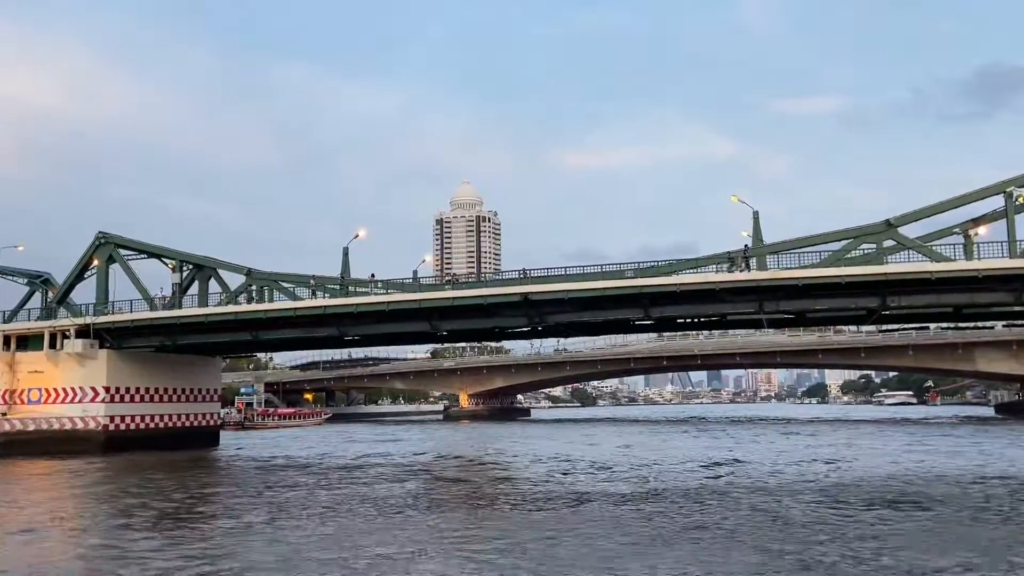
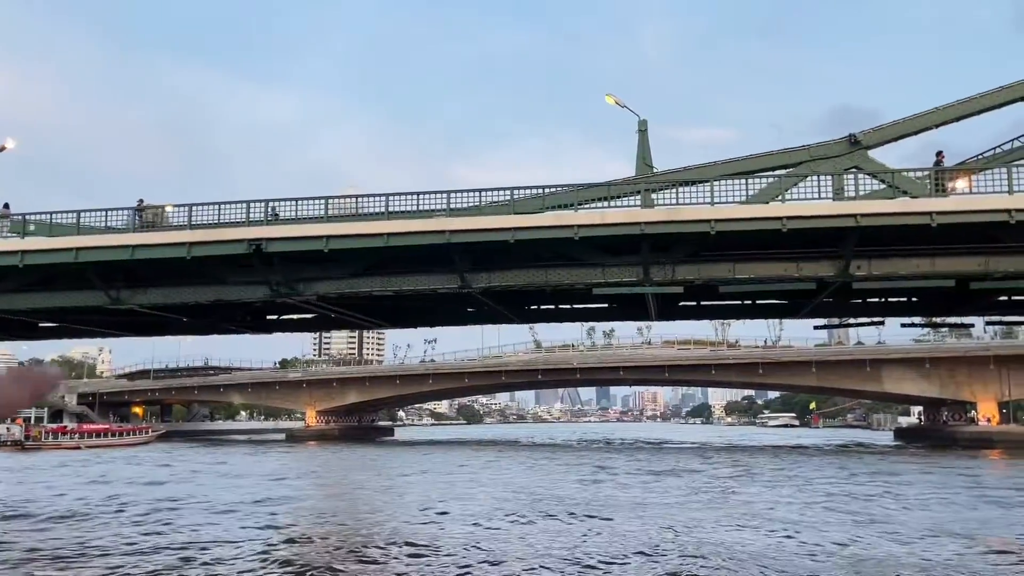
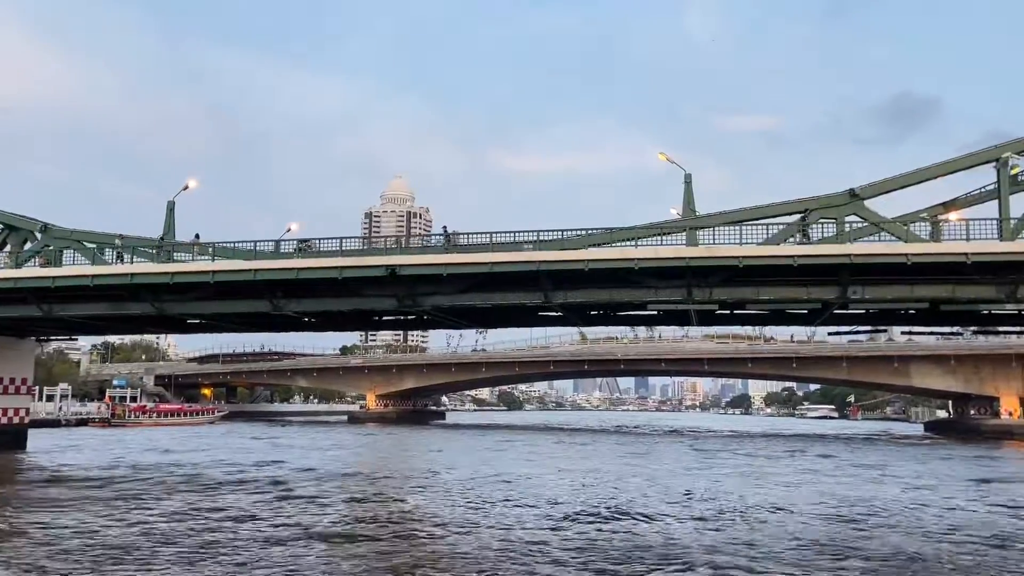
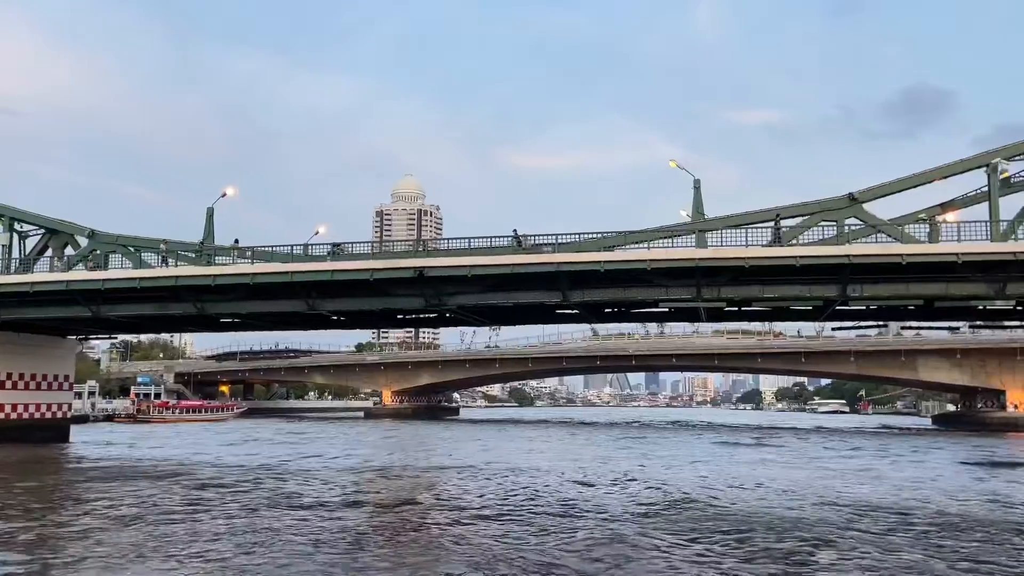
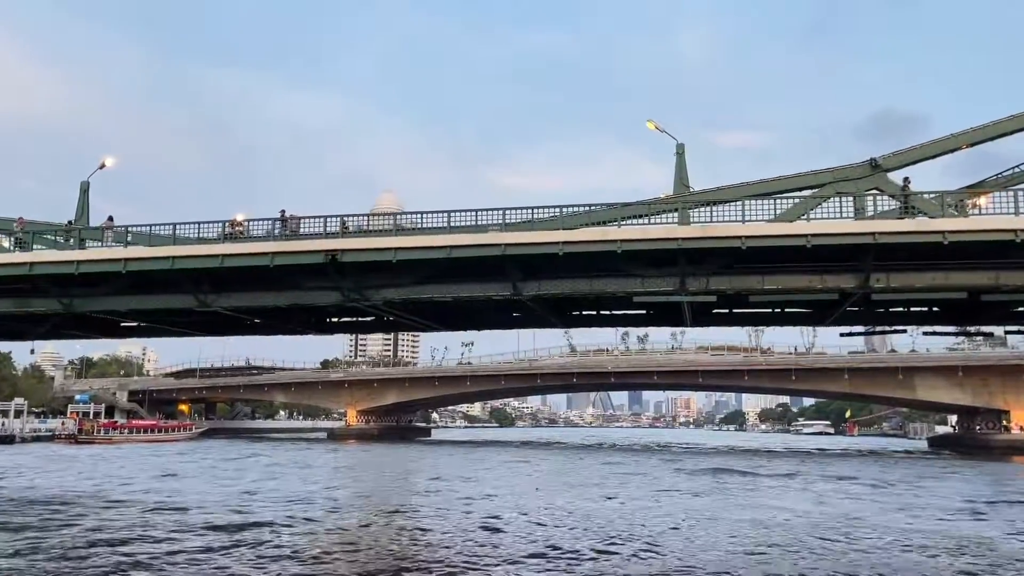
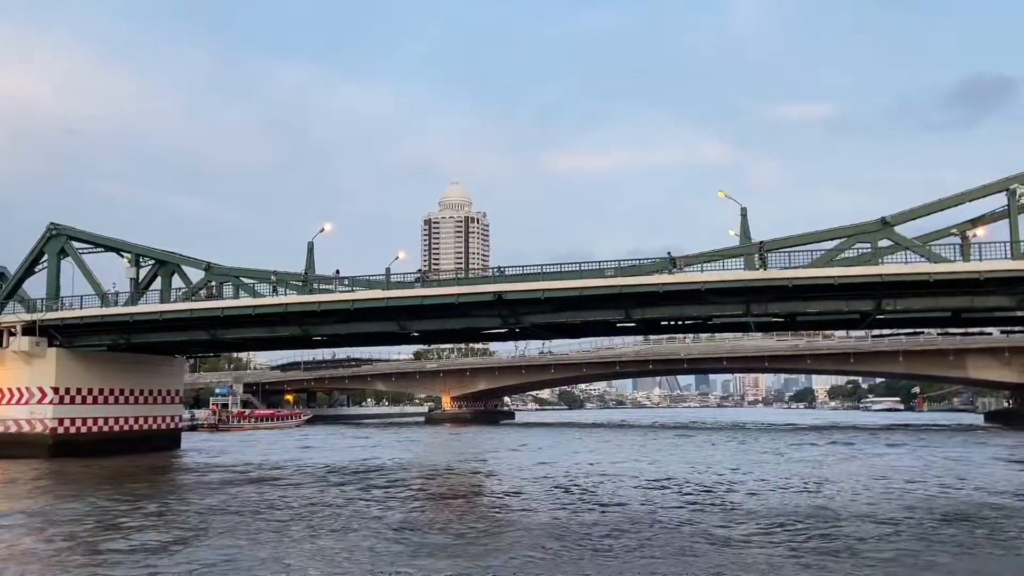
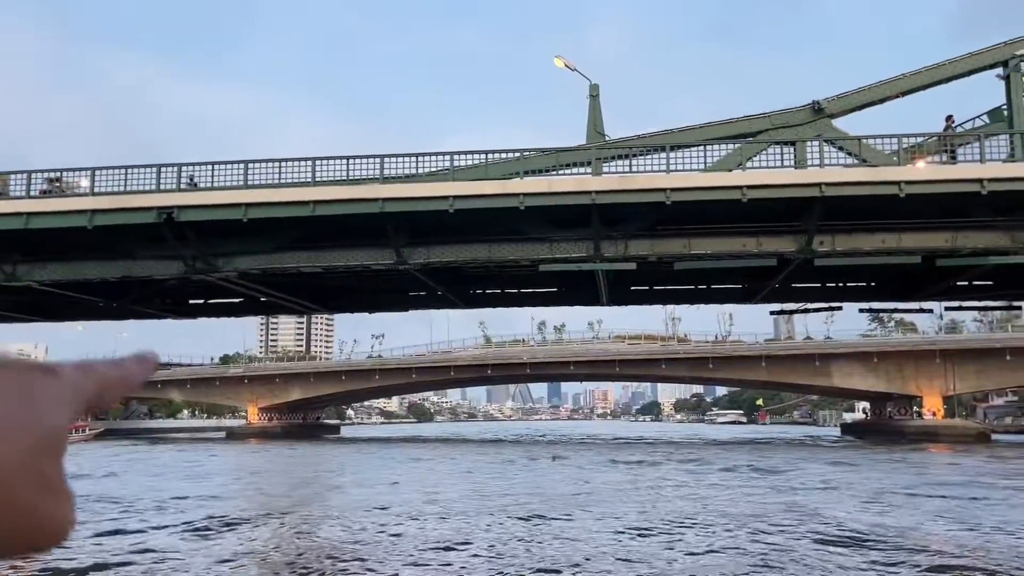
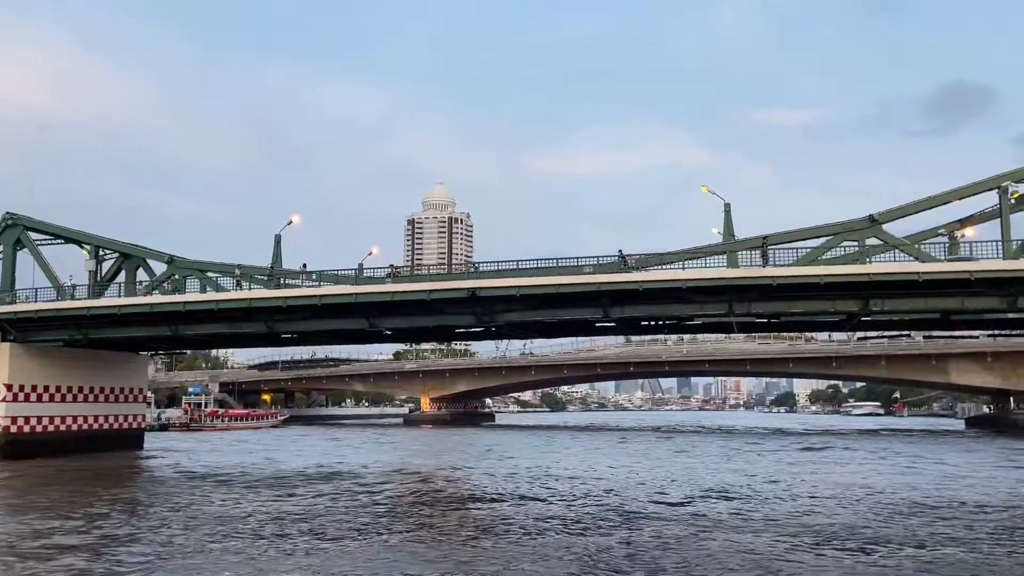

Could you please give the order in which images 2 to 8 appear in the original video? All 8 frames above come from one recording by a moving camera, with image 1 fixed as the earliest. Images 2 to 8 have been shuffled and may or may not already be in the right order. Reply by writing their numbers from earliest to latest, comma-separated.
6, 8, 4, 3, 5, 2, 7
